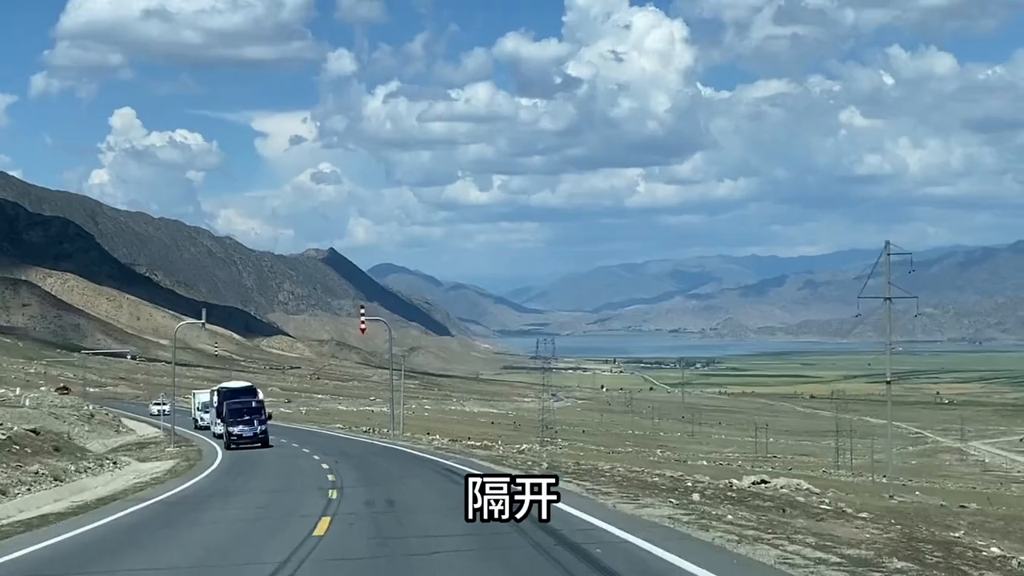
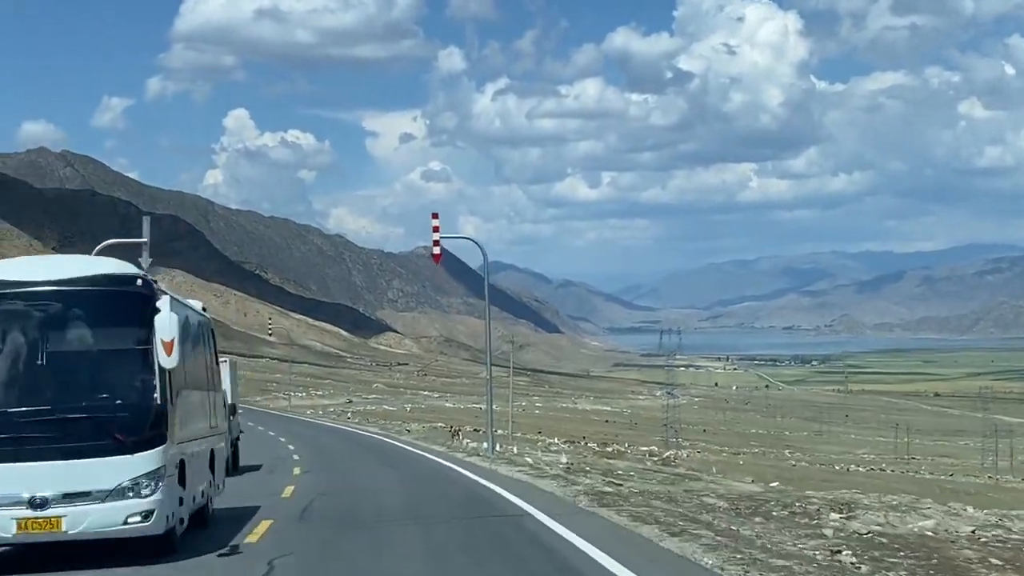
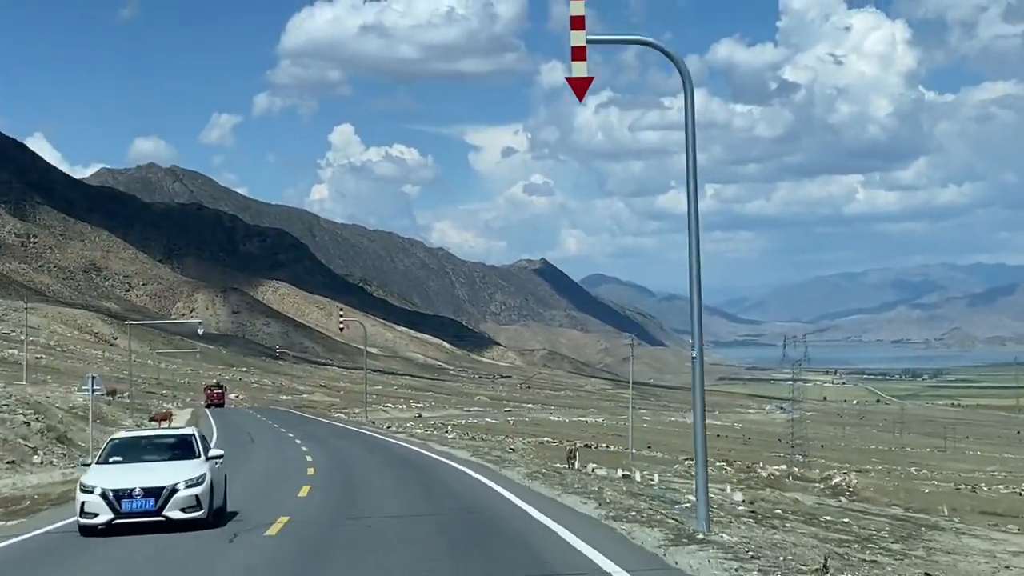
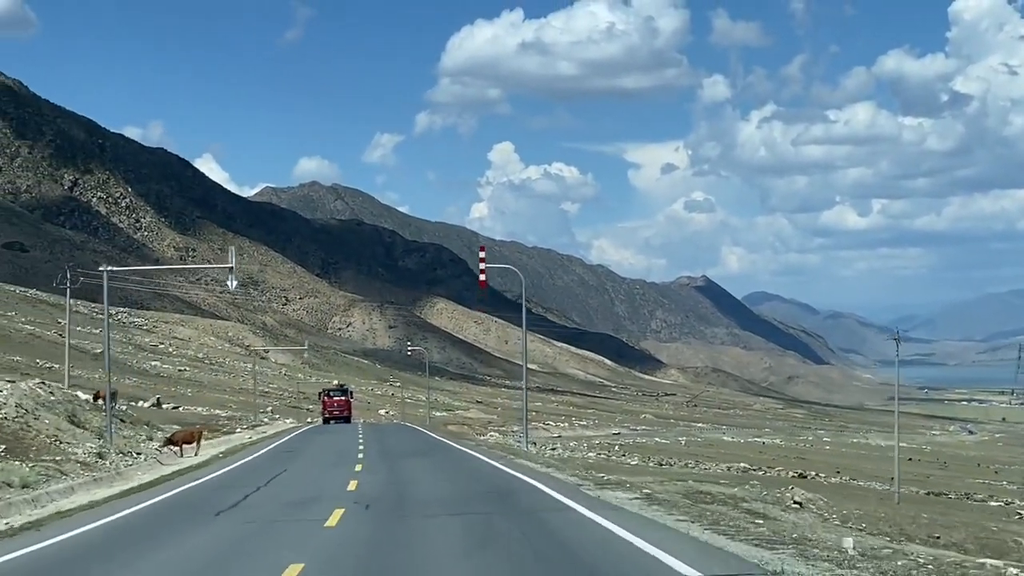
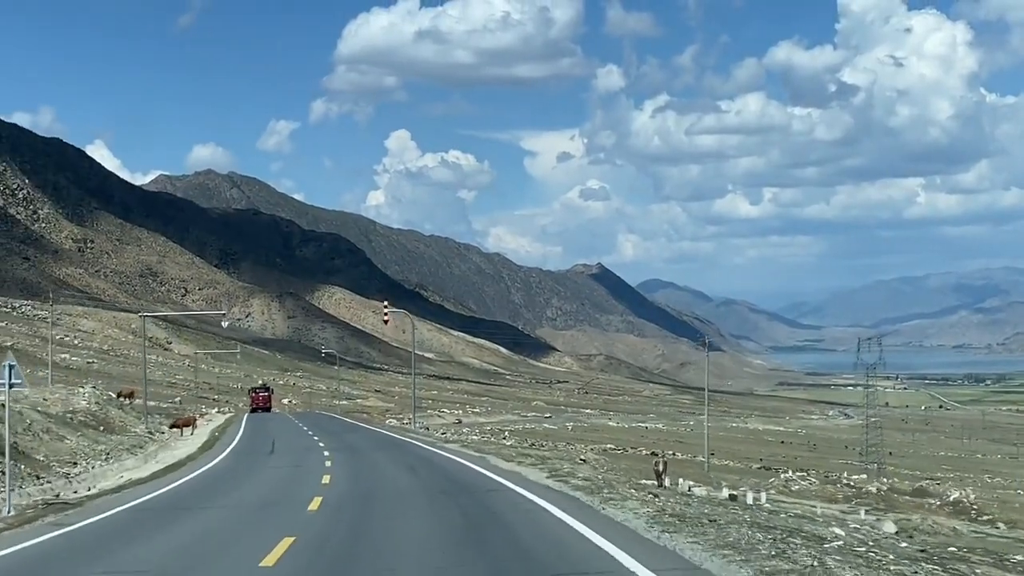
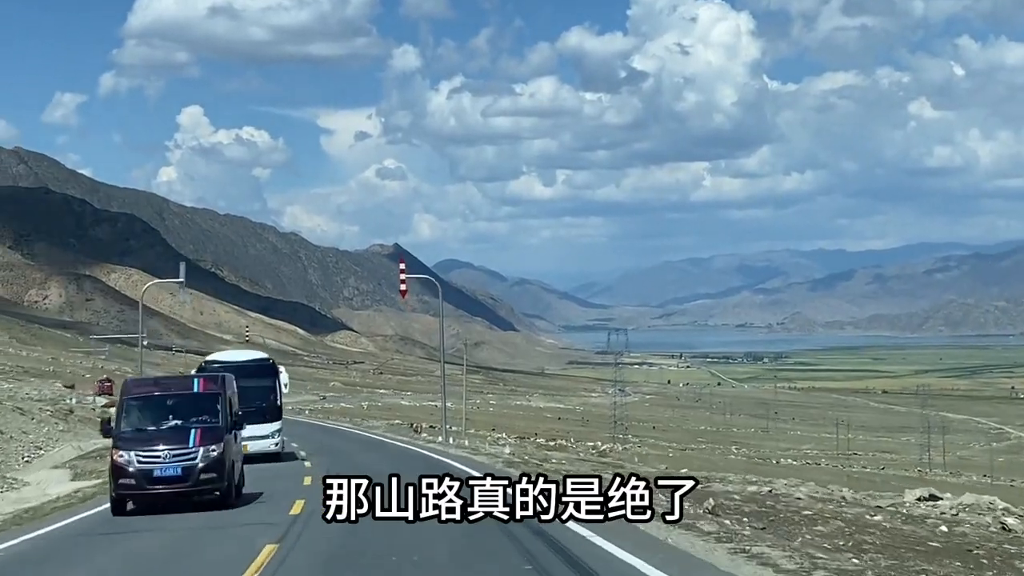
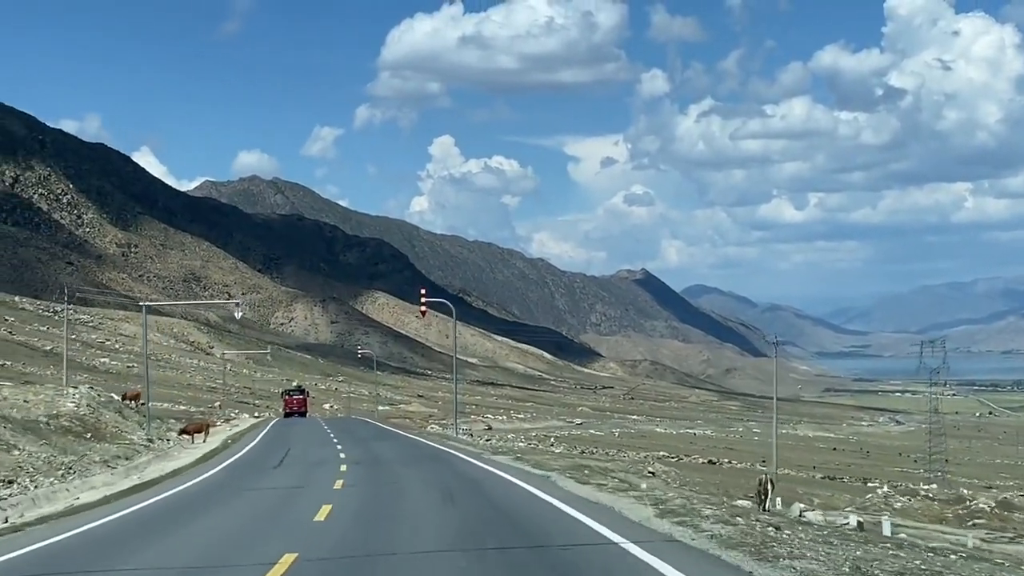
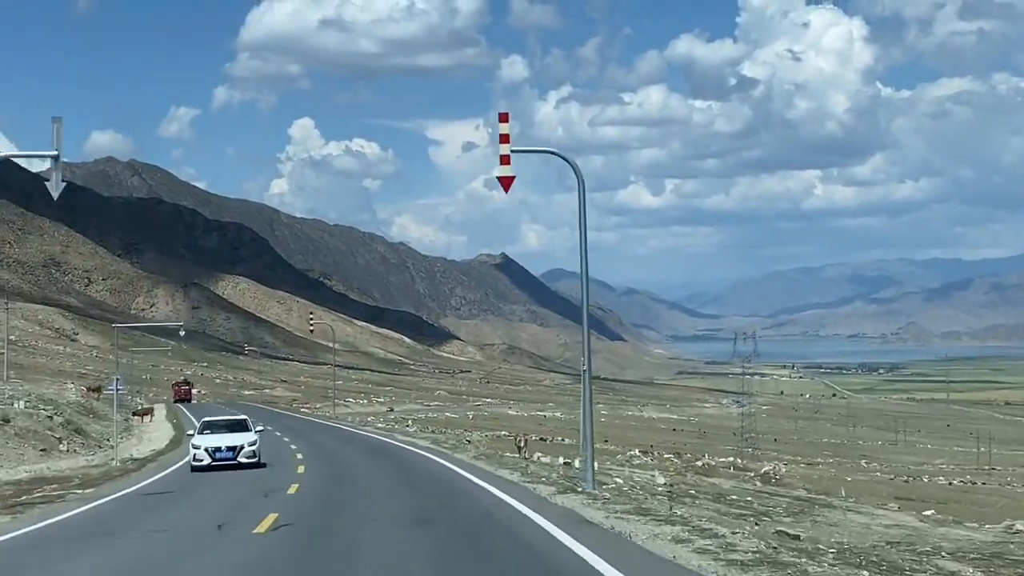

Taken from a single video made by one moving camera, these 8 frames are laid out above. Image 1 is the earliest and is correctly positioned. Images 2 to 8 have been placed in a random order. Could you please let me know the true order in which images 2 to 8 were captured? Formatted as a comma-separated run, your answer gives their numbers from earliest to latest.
6, 2, 8, 3, 5, 7, 4
